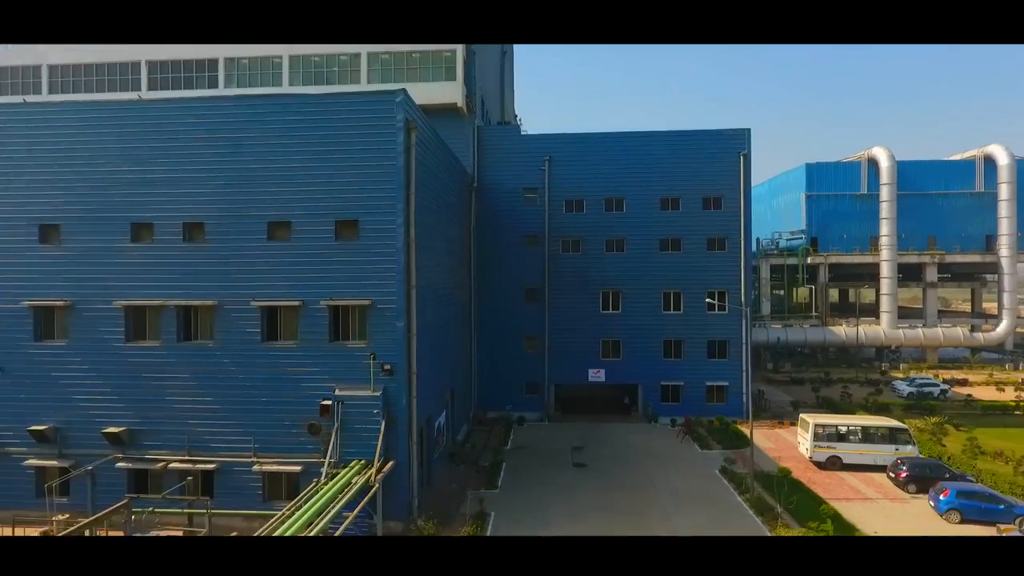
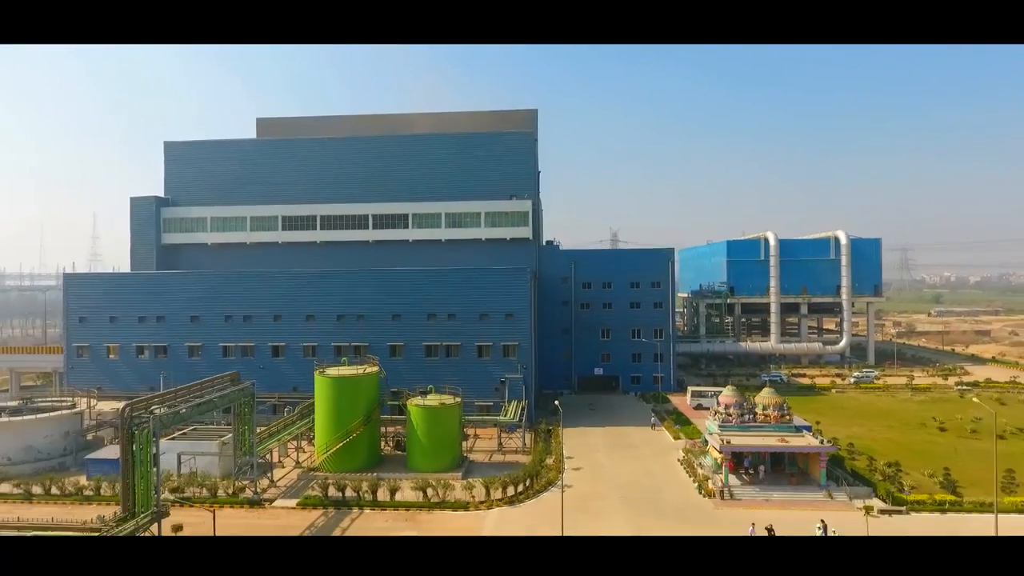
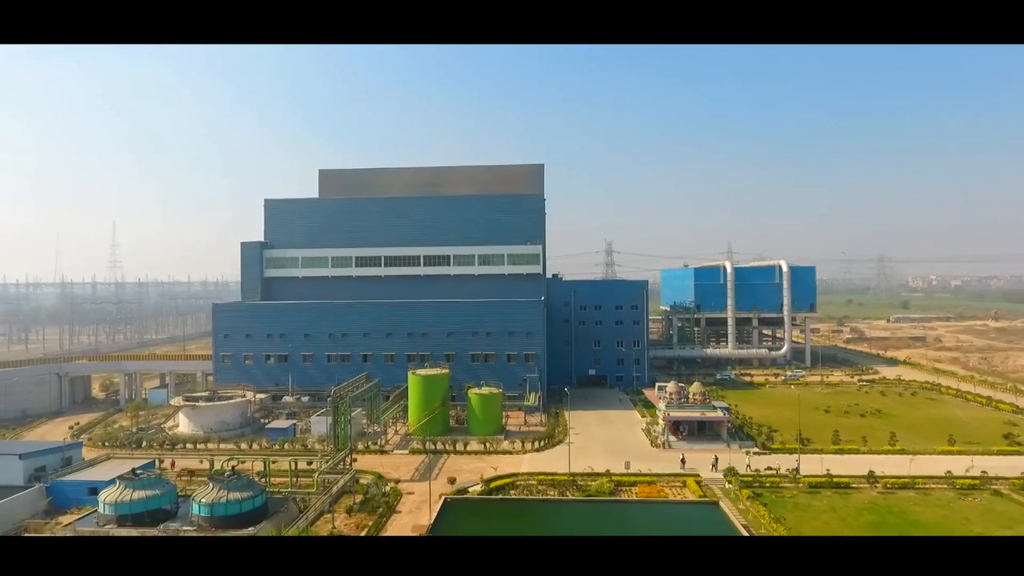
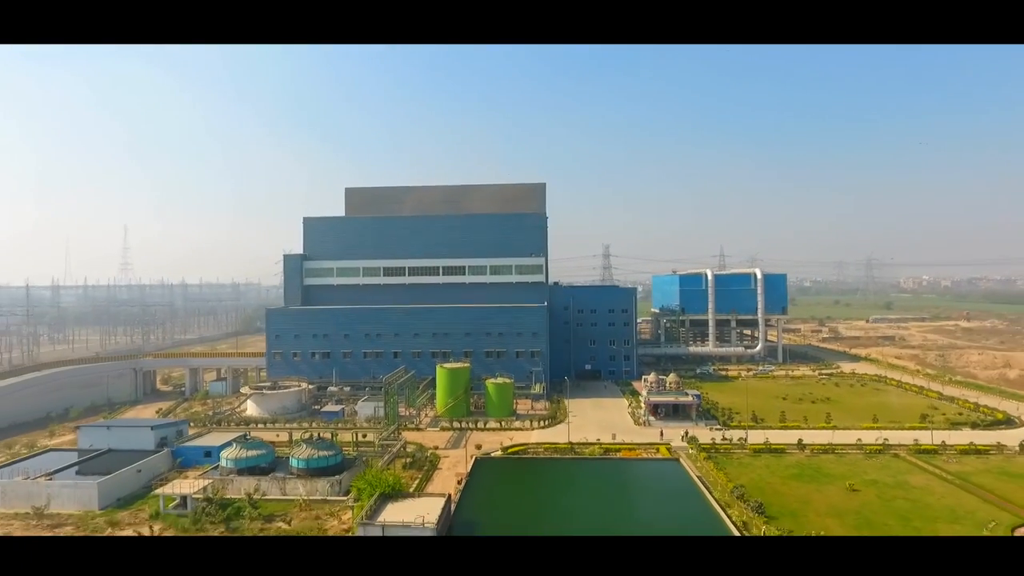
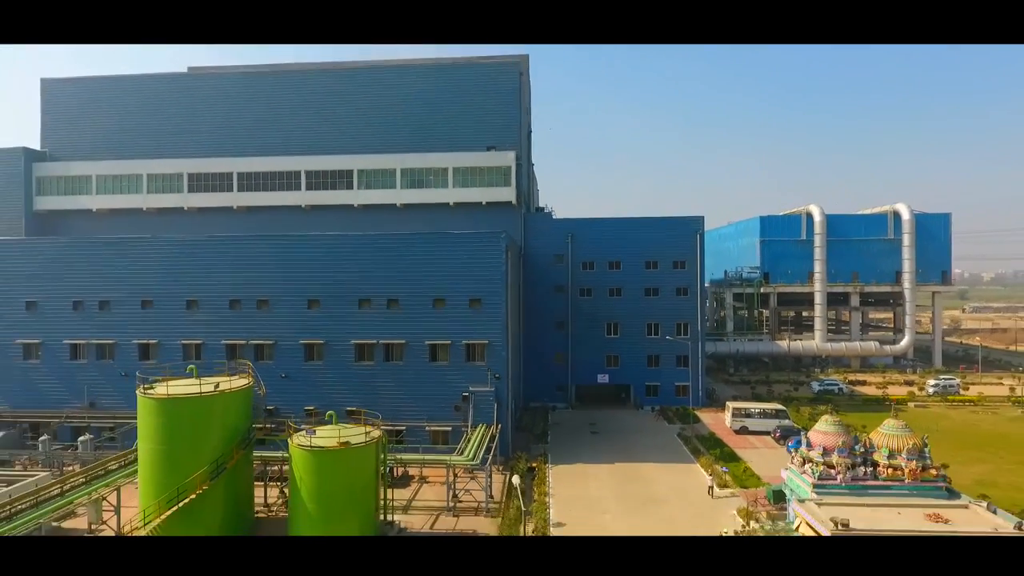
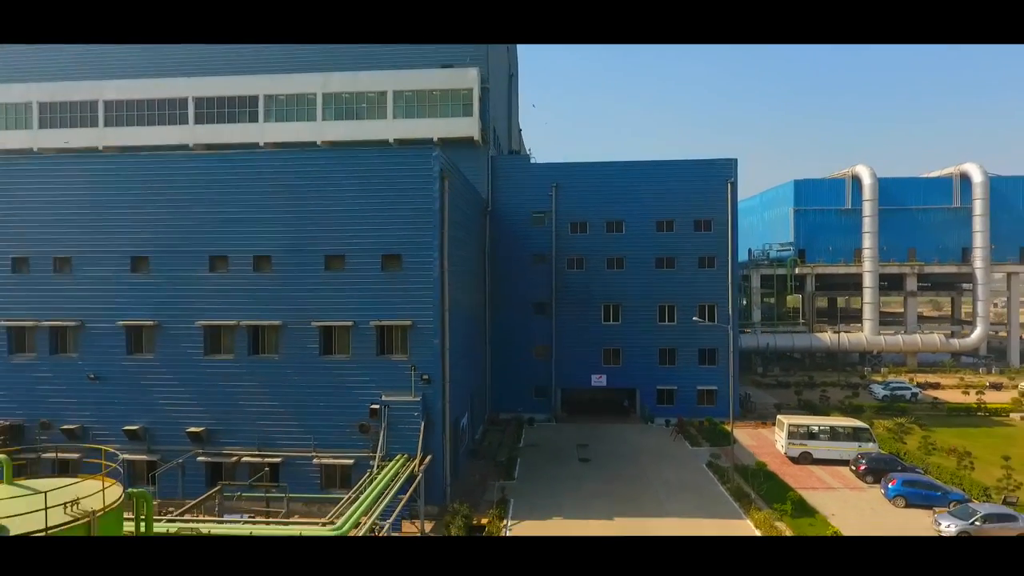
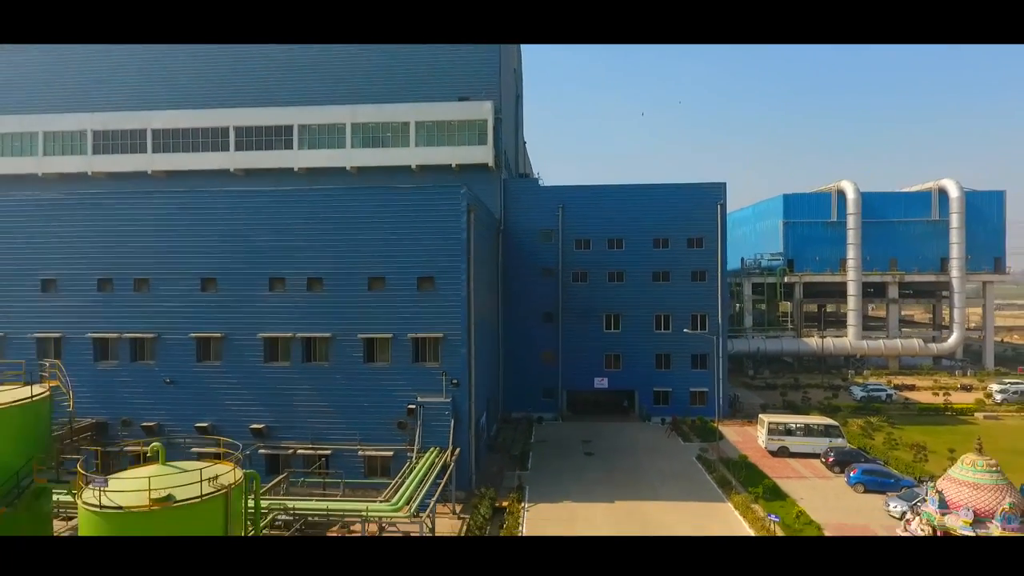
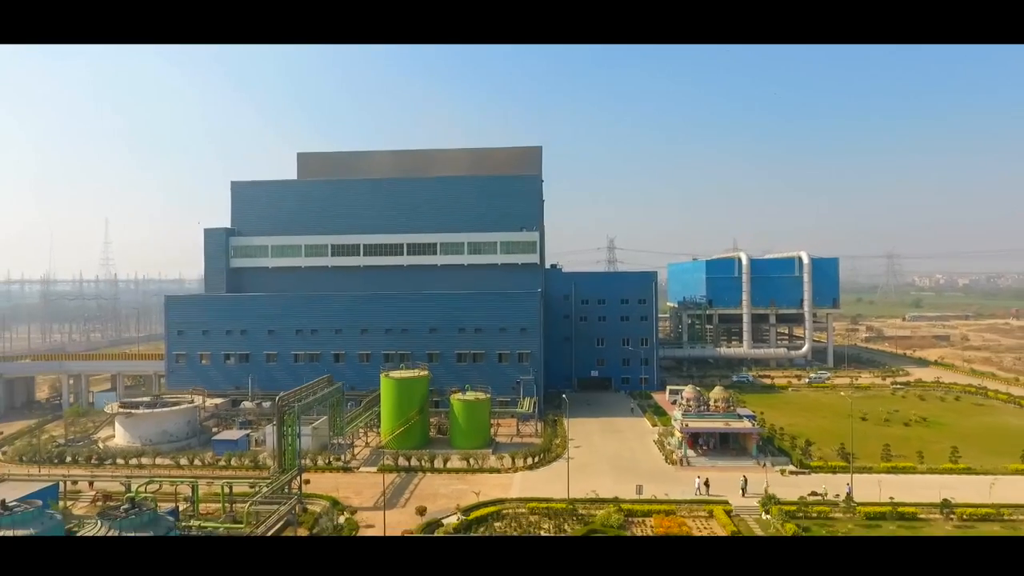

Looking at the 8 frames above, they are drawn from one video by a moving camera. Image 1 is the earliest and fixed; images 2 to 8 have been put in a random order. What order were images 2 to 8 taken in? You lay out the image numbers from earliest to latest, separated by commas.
6, 7, 5, 2, 8, 3, 4
